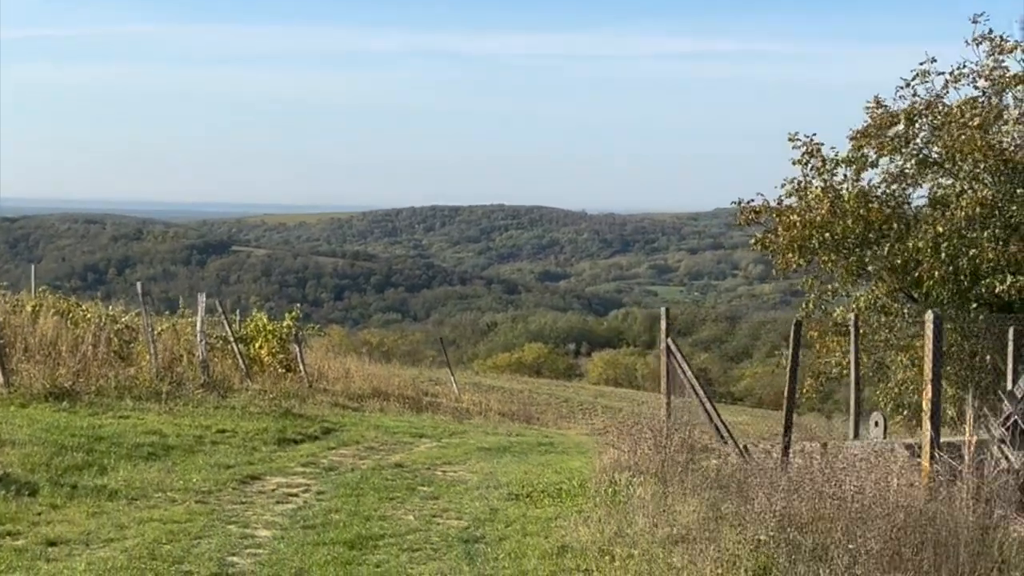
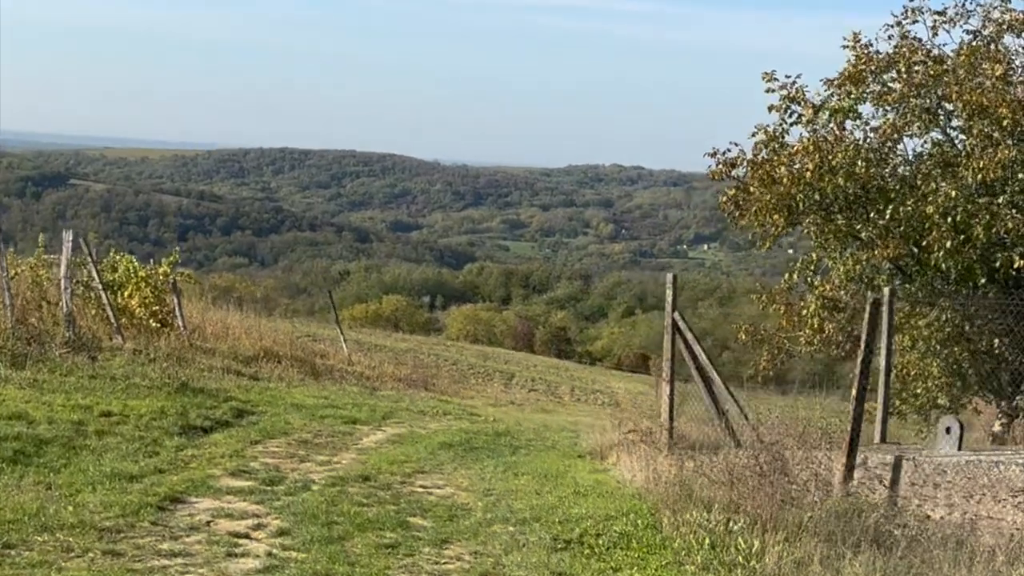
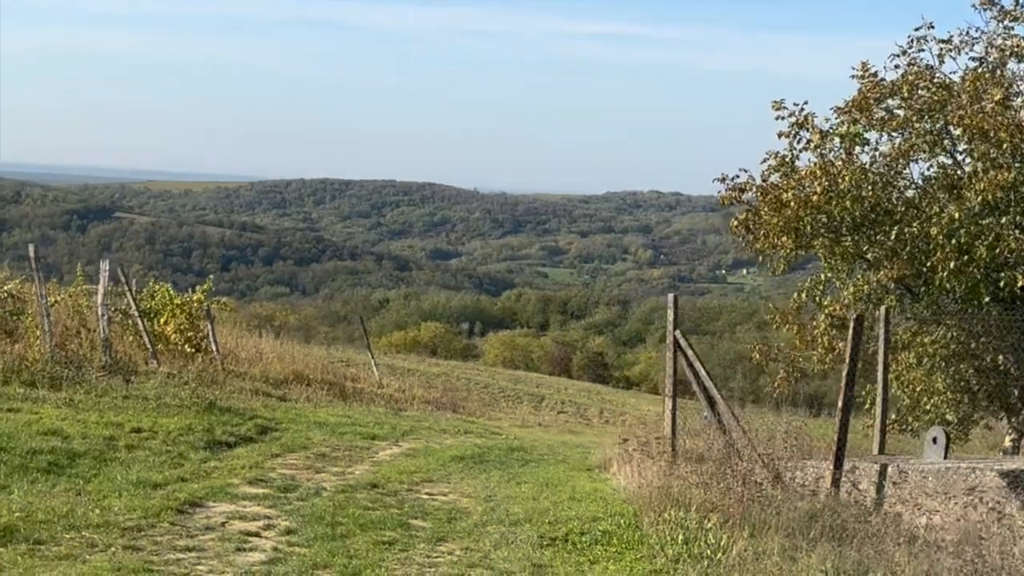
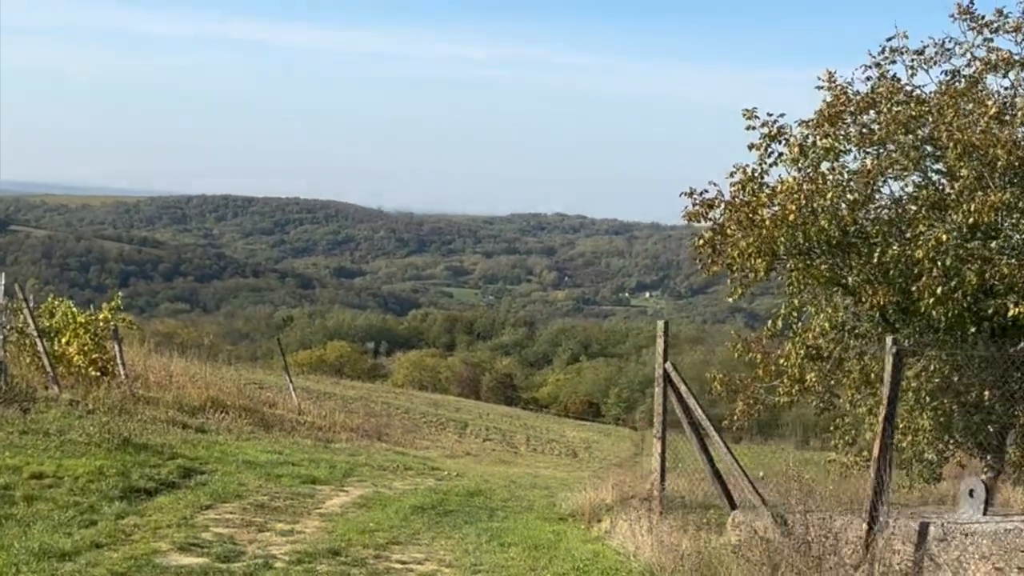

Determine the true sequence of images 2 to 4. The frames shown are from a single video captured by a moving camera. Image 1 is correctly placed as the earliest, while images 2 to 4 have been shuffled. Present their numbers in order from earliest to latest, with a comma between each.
3, 2, 4
